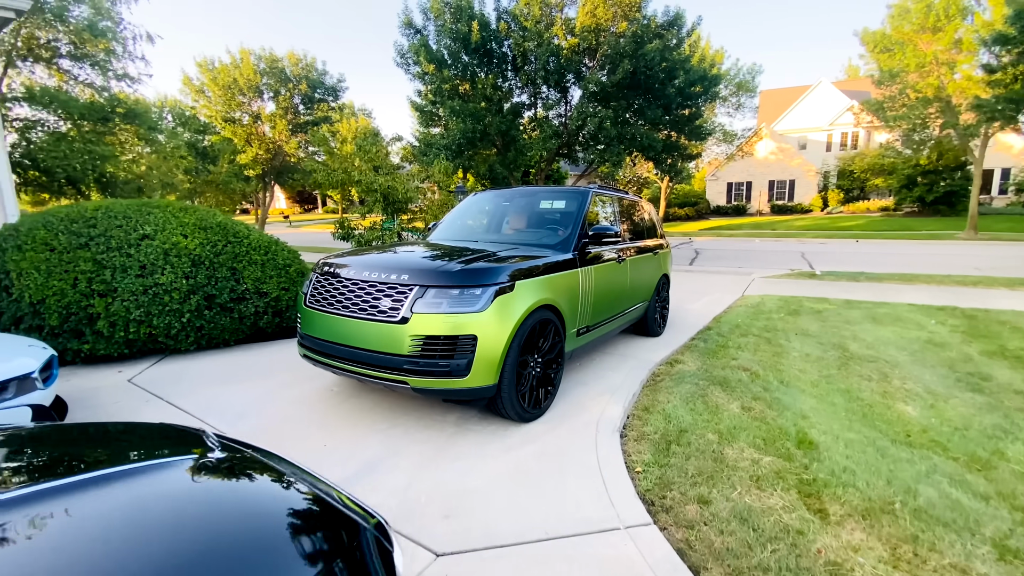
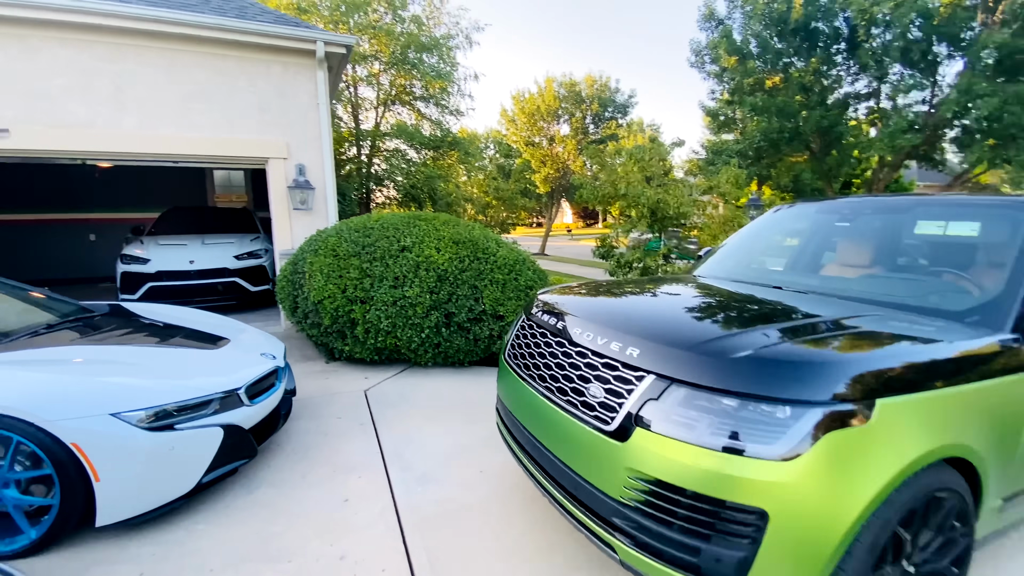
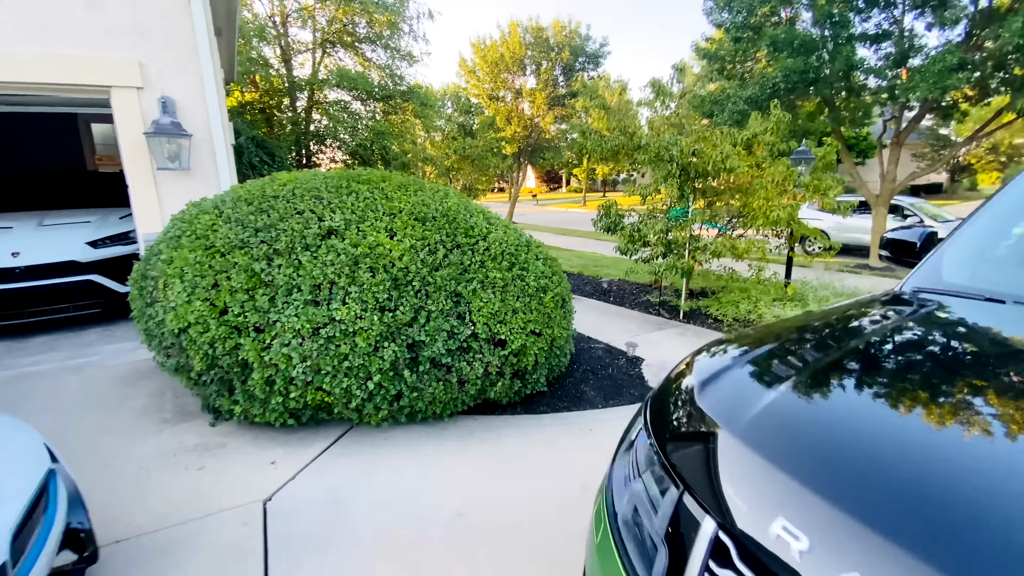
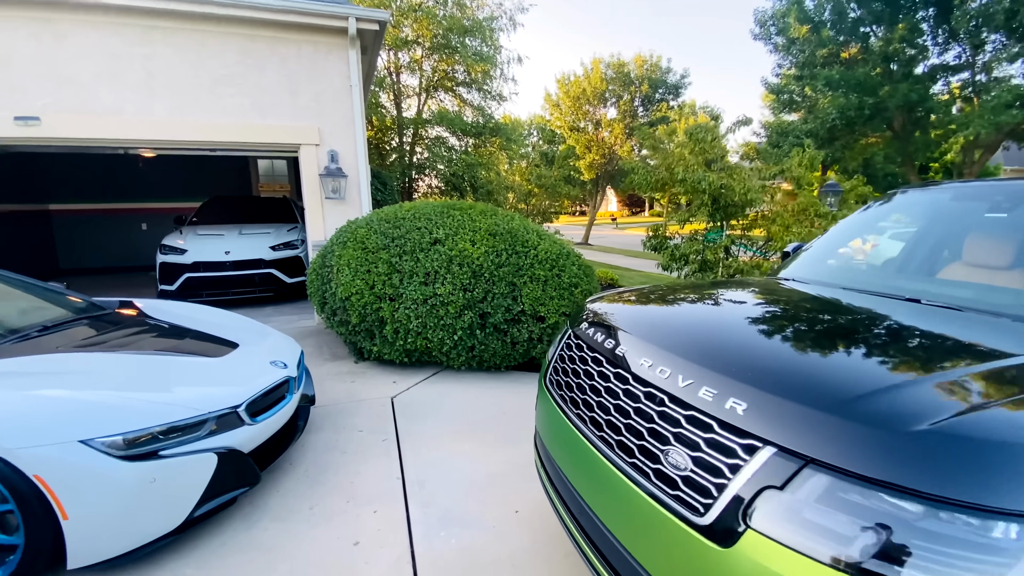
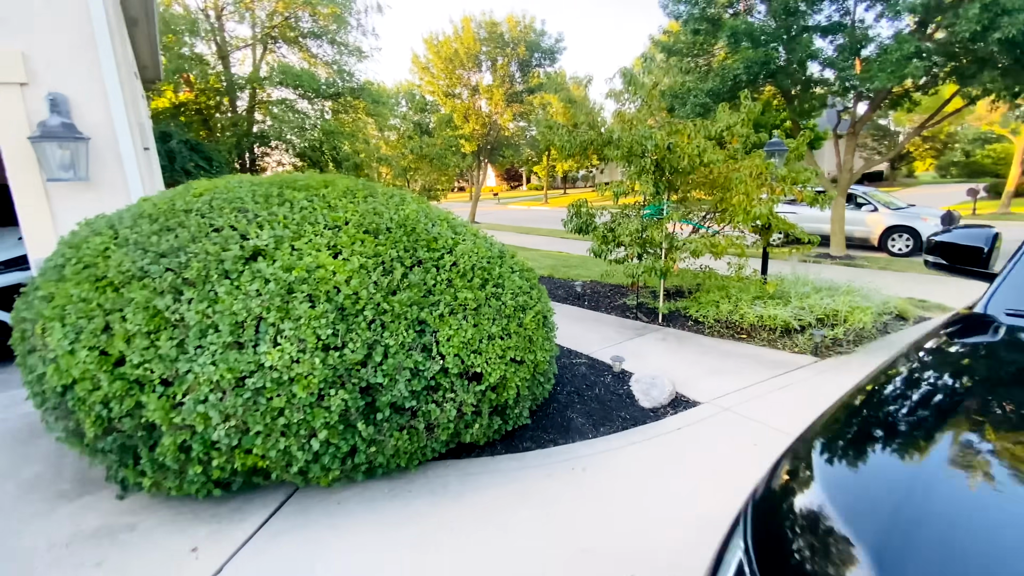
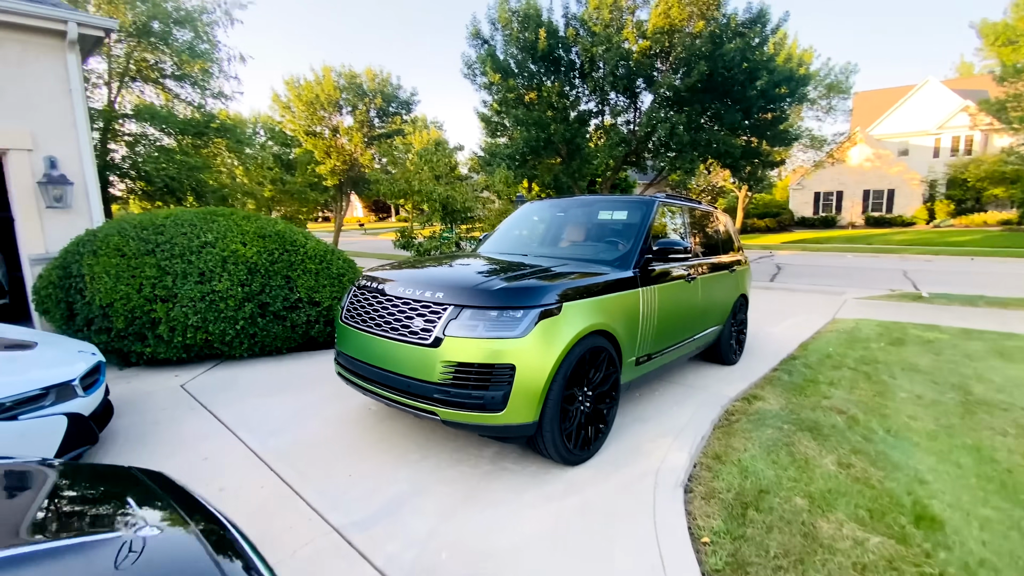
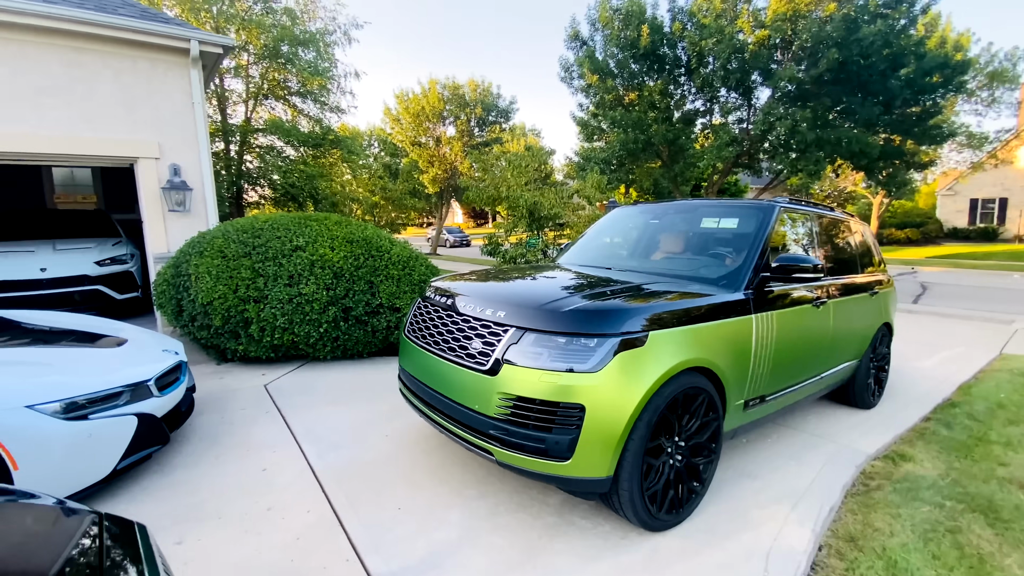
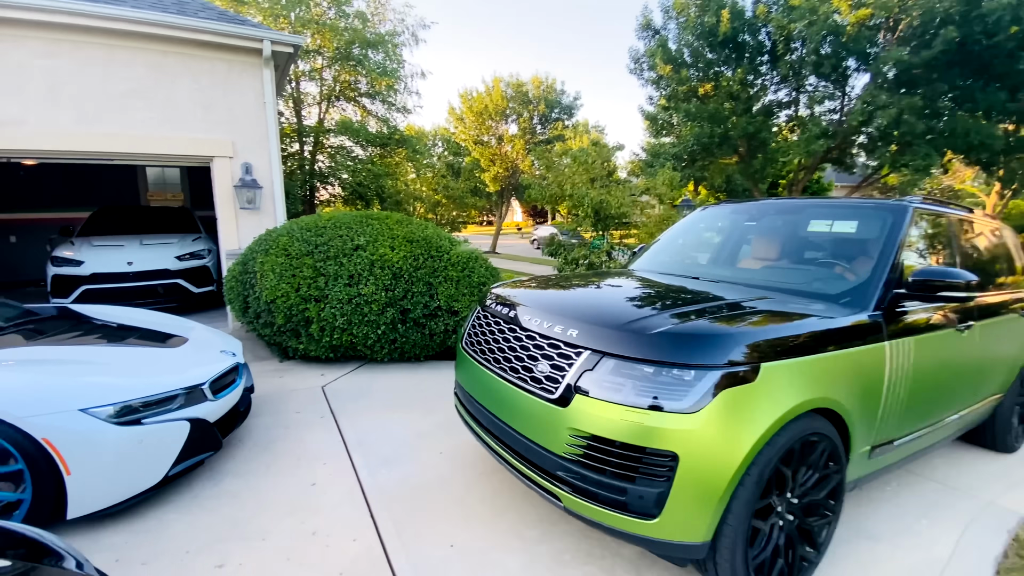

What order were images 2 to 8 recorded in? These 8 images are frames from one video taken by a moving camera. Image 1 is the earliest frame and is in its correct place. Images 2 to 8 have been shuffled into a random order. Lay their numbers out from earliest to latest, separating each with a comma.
6, 7, 8, 2, 4, 3, 5
